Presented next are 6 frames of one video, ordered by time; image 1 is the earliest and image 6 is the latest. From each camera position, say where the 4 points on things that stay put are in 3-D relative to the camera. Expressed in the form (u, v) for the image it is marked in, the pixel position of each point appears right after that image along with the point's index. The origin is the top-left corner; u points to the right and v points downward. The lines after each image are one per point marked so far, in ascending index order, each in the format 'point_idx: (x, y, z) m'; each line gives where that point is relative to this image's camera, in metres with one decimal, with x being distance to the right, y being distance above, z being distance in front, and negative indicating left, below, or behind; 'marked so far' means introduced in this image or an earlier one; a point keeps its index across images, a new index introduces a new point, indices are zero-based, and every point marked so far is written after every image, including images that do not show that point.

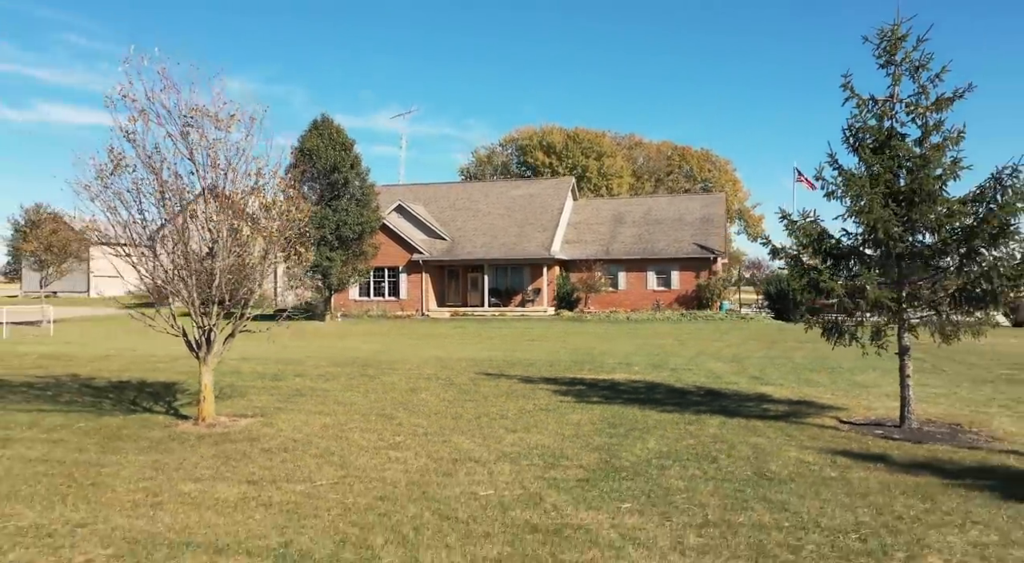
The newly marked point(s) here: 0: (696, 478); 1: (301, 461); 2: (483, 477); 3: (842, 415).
0: (+1.4, -1.5, +6.3) m
1: (-1.8, -1.5, +7.0) m
2: (-0.2, -1.5, +6.3) m
3: (+3.6, -1.4, +9.0) m
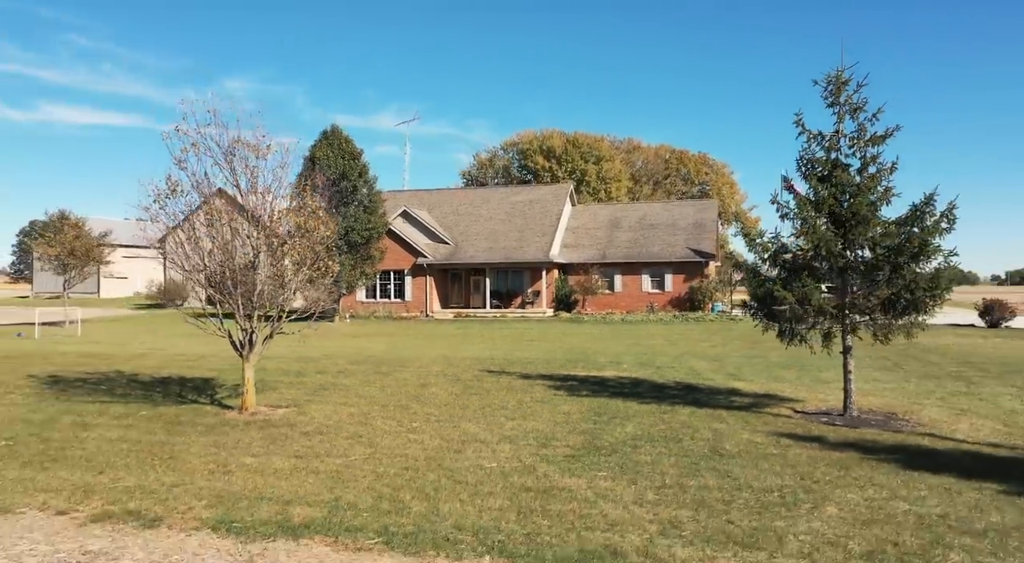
0: (+1.4, -1.6, +7.7) m
1: (-1.8, -1.6, +8.4) m
2: (-0.2, -1.6, +7.7) m
3: (+3.6, -1.5, +10.4) m
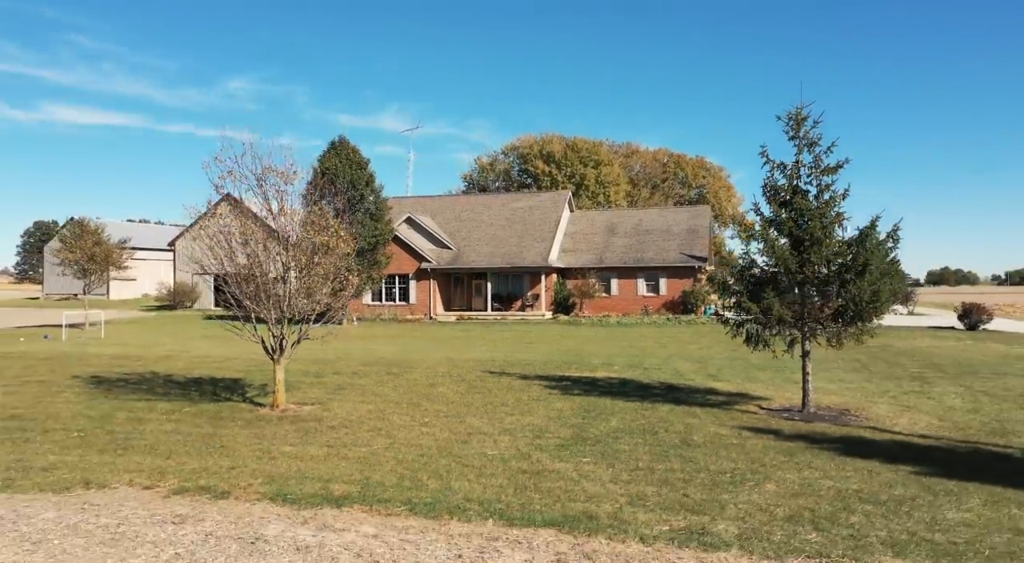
0: (+1.4, -1.8, +9.0) m
1: (-1.8, -1.8, +9.8) m
2: (-0.3, -1.8, +9.1) m
3: (+3.5, -1.7, +11.7) m
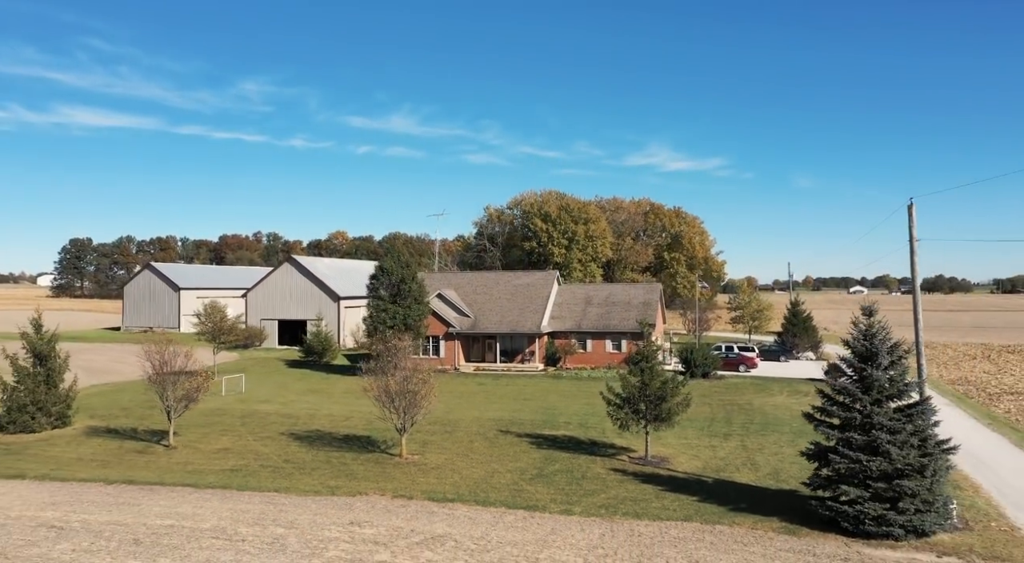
0: (+1.3, -5.1, +21.8) m
1: (-1.8, -5.2, +22.6) m
2: (-0.3, -5.2, +21.9) m
3: (+3.5, -5.1, +24.5) m
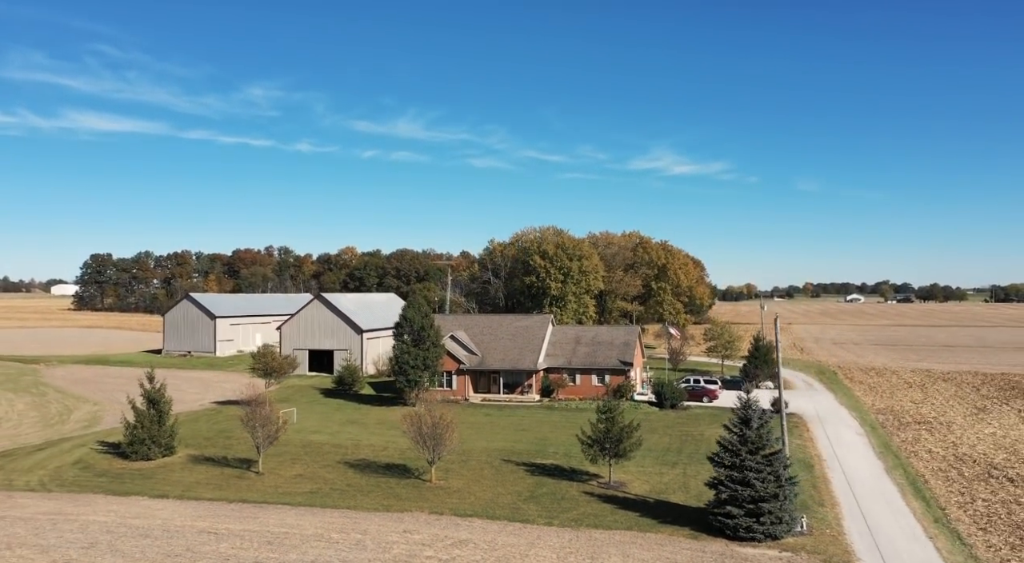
0: (+1.3, -8.0, +30.7) m
1: (-1.8, -8.1, +31.5) m
2: (-0.3, -8.0, +30.8) m
3: (+3.5, -8.0, +33.4) m
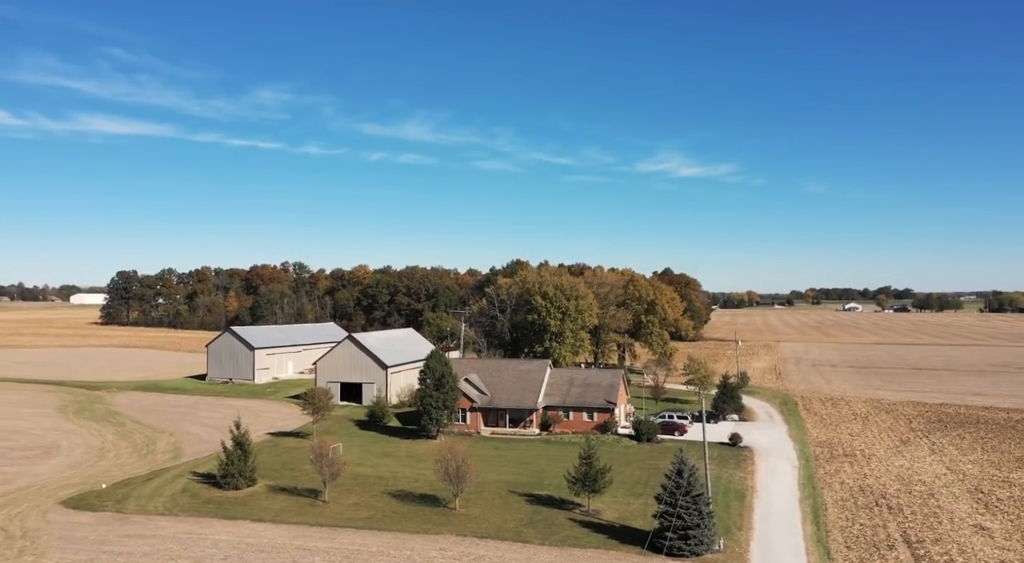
0: (+1.5, -12.2, +42.0) m
1: (-1.6, -12.3, +42.8) m
2: (-0.1, -12.3, +42.0) m
3: (+3.7, -12.2, +44.6) m
